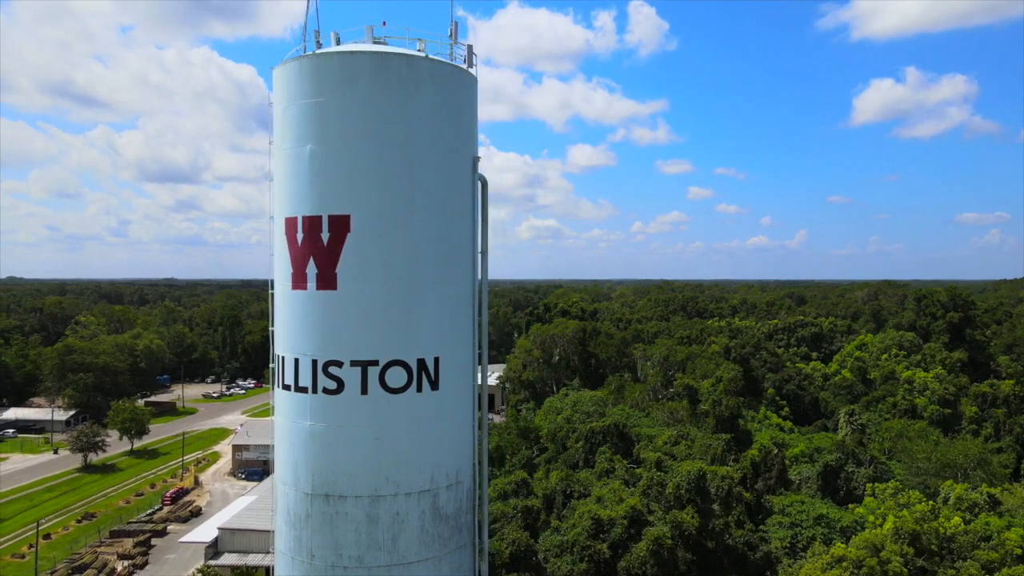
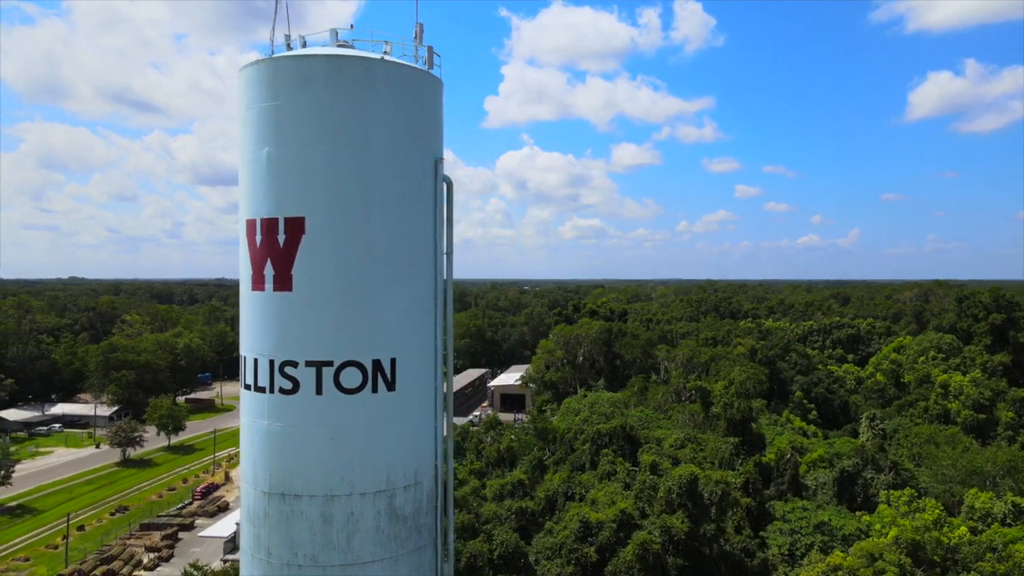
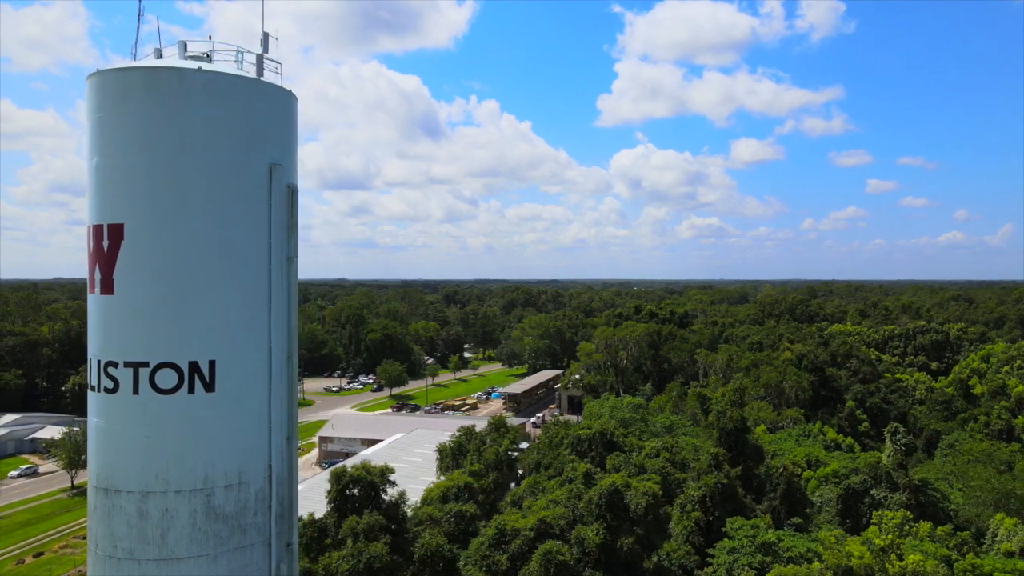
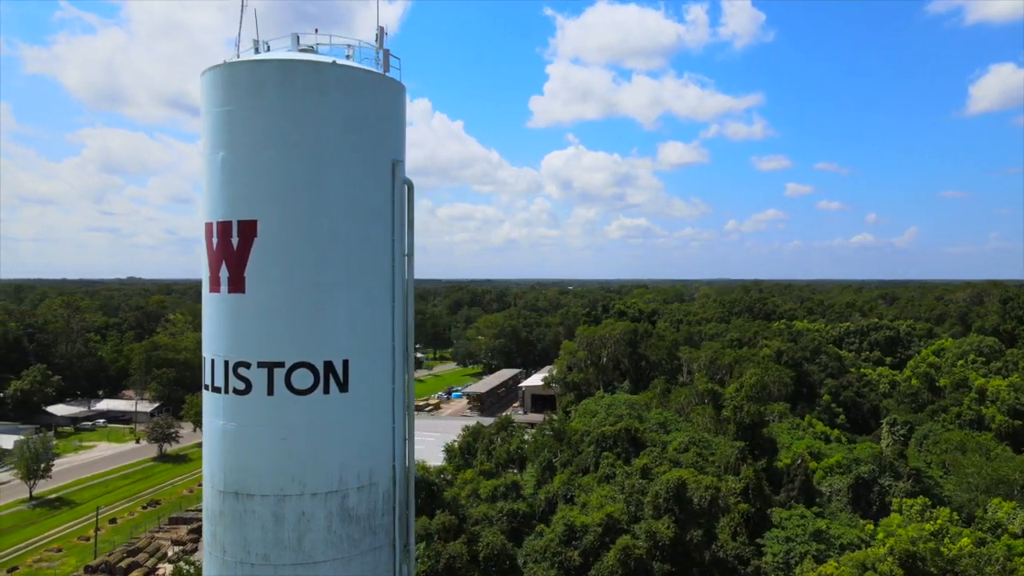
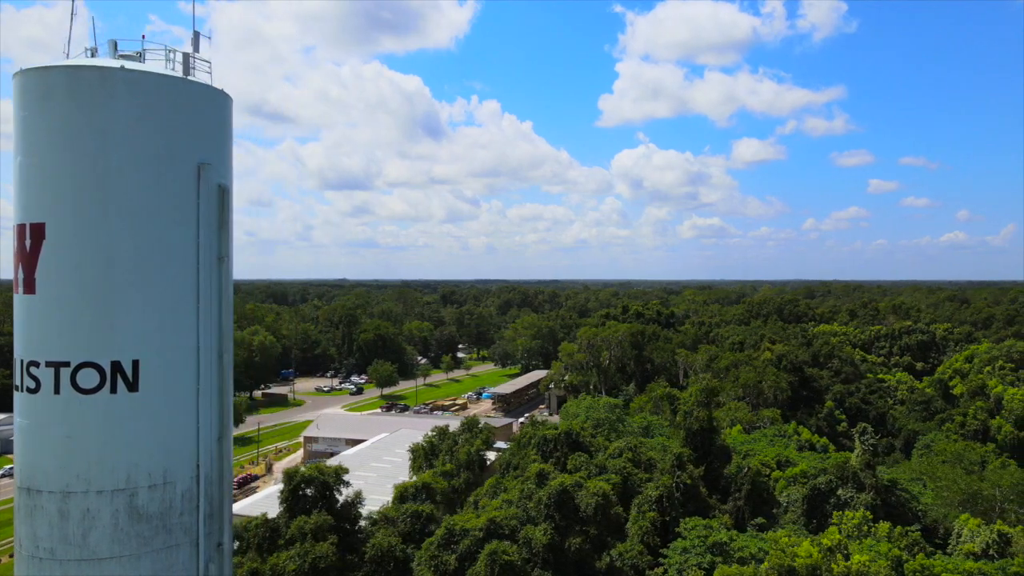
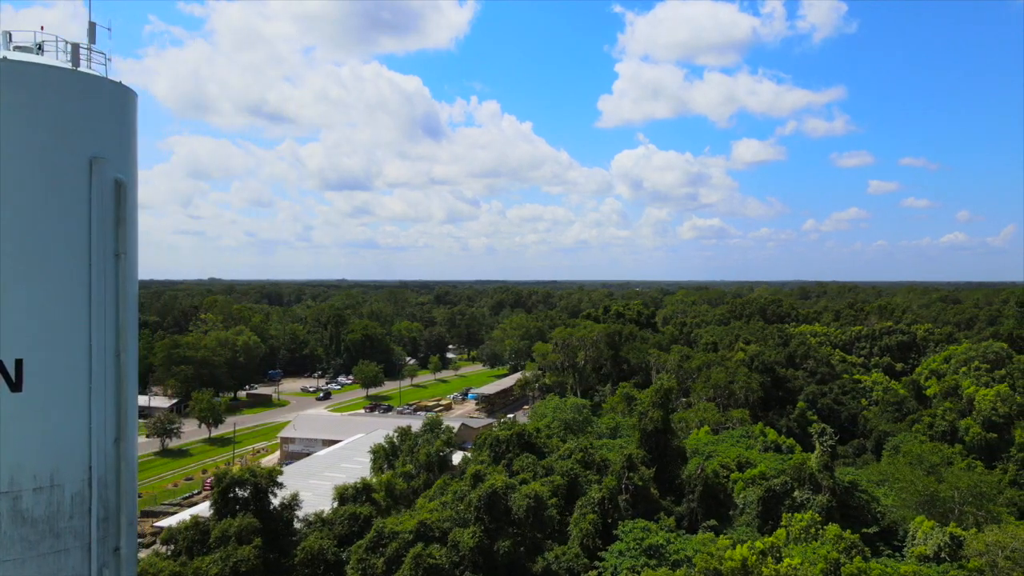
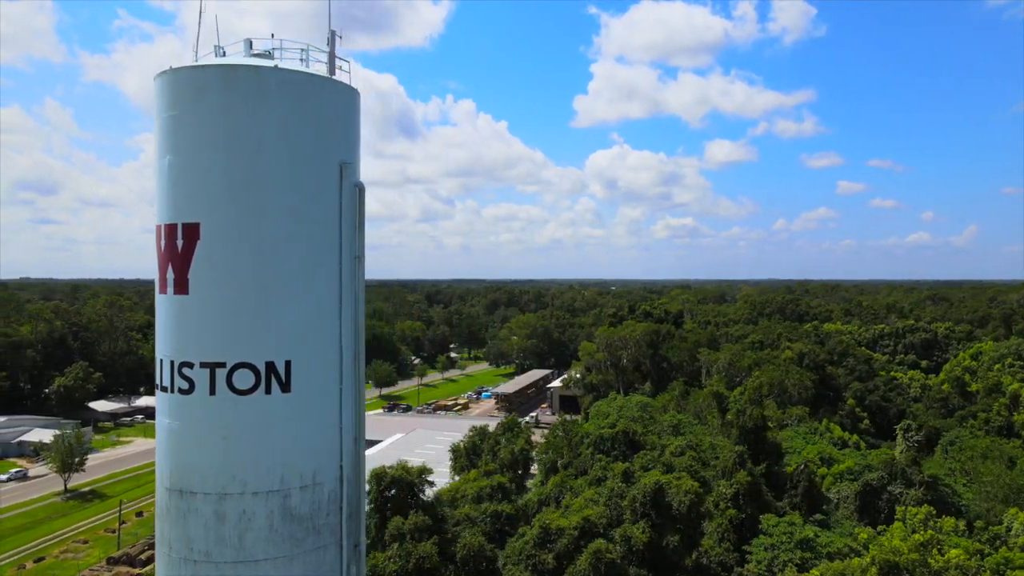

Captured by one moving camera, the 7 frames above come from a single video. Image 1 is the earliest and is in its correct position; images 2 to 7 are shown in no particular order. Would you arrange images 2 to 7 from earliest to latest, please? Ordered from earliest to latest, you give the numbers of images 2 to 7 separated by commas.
2, 4, 7, 3, 5, 6
